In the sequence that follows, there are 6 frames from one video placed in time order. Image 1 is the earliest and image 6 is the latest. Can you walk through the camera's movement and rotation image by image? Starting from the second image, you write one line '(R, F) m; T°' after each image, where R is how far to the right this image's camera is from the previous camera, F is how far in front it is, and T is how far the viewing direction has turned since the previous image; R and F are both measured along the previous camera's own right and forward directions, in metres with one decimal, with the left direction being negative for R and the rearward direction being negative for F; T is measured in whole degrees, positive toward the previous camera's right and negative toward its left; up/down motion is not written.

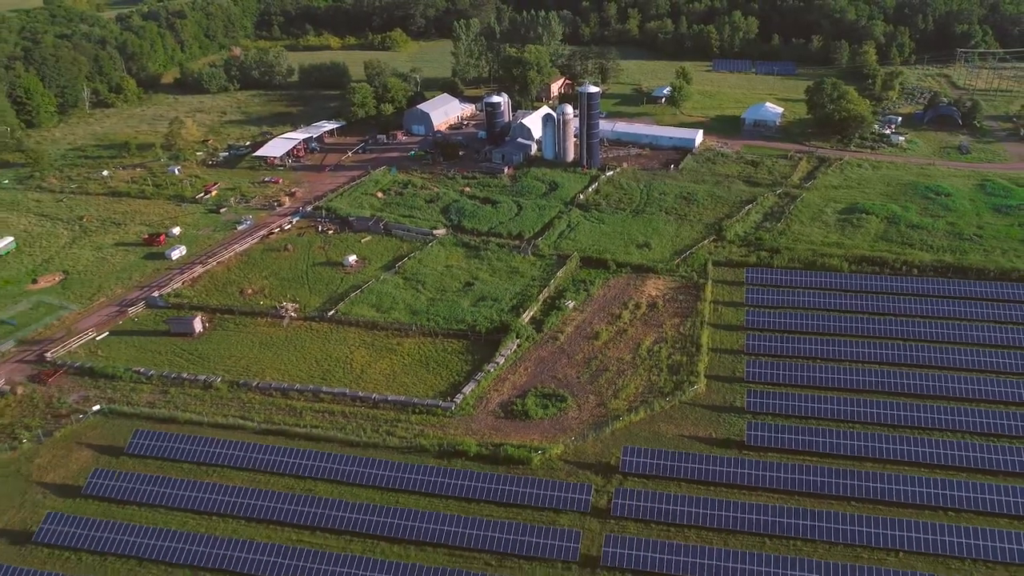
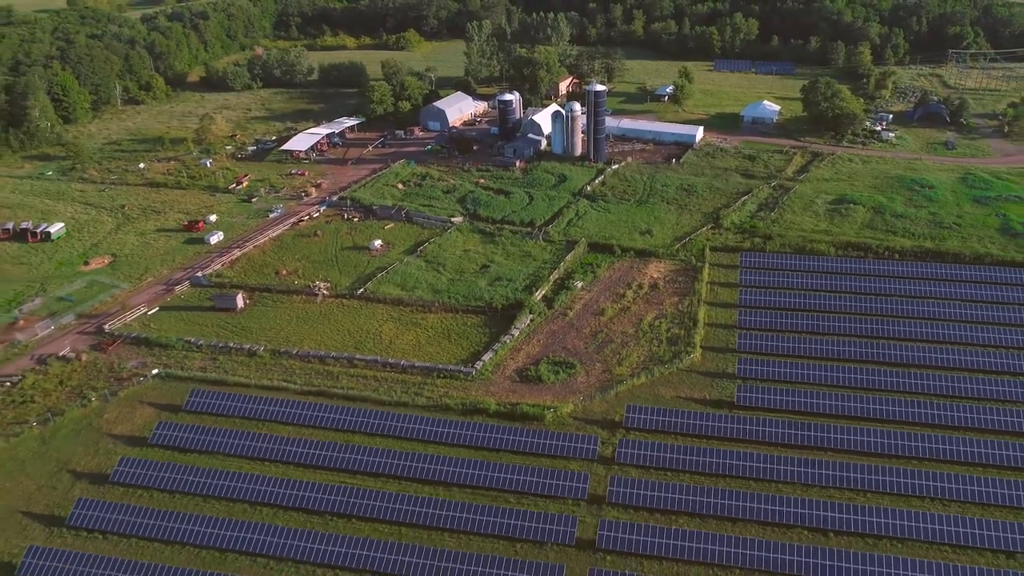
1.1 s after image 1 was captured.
(-0.5, -3.6) m; 0°
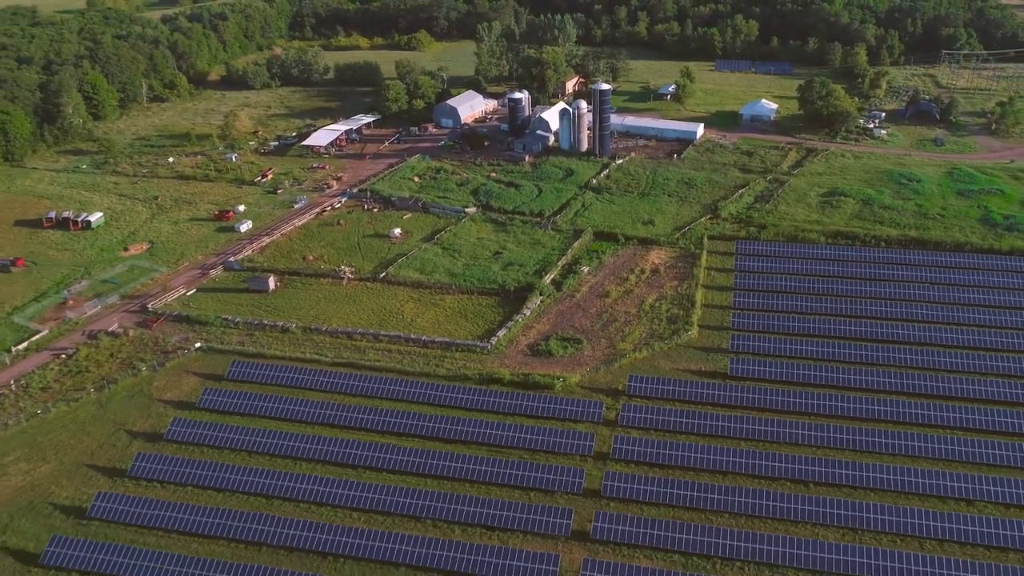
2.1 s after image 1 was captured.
(-0.5, -3.2) m; 0°
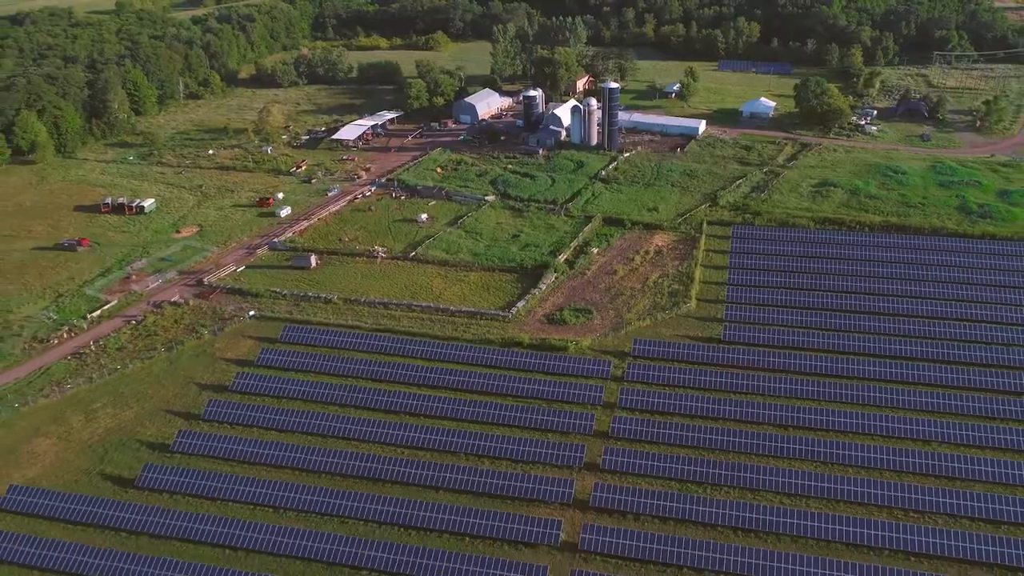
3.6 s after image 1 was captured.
(-0.7, -4.9) m; -1°
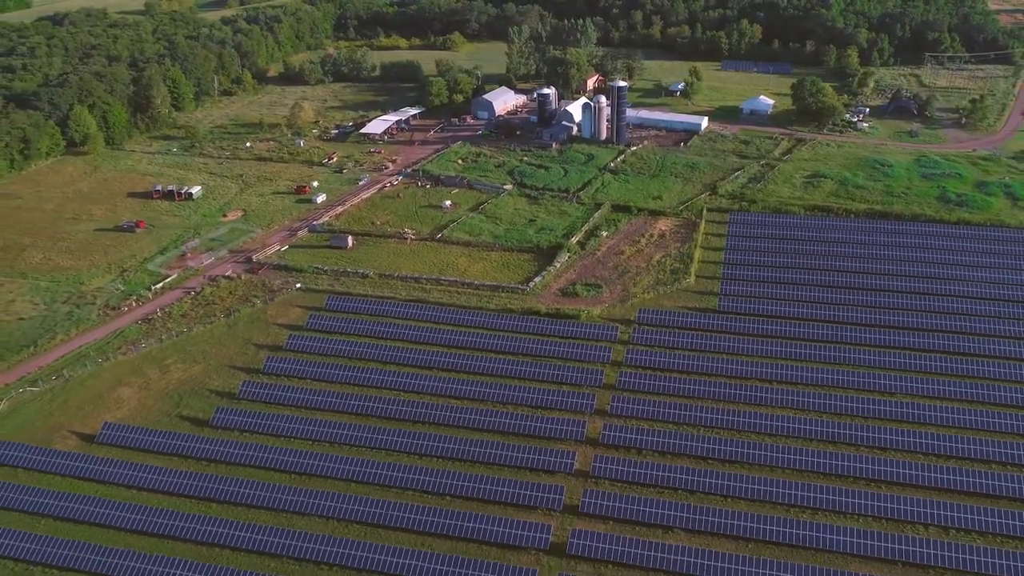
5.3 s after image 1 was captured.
(-0.8, -5.3) m; -1°
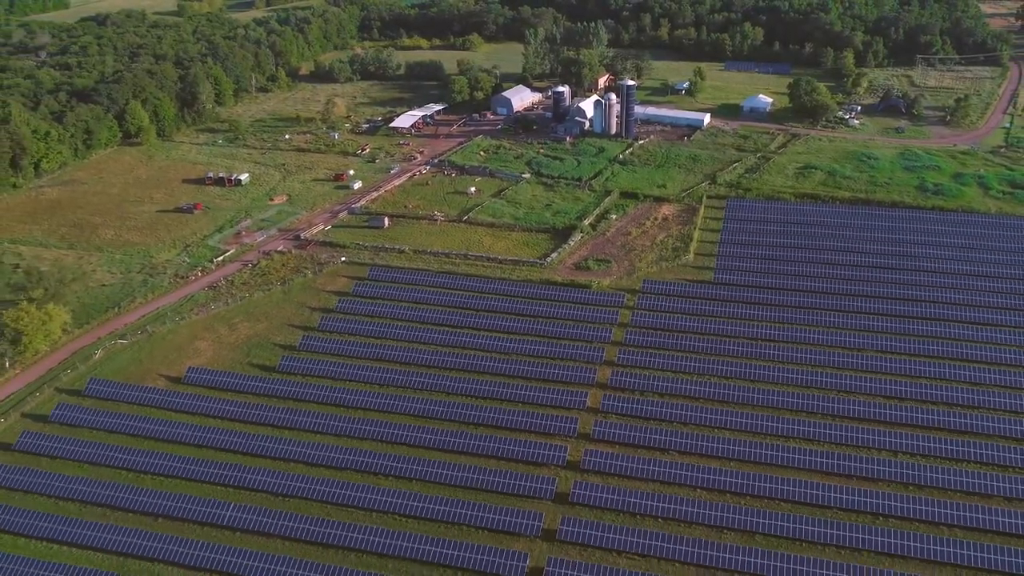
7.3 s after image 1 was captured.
(-0.9, -6.5) m; -1°
